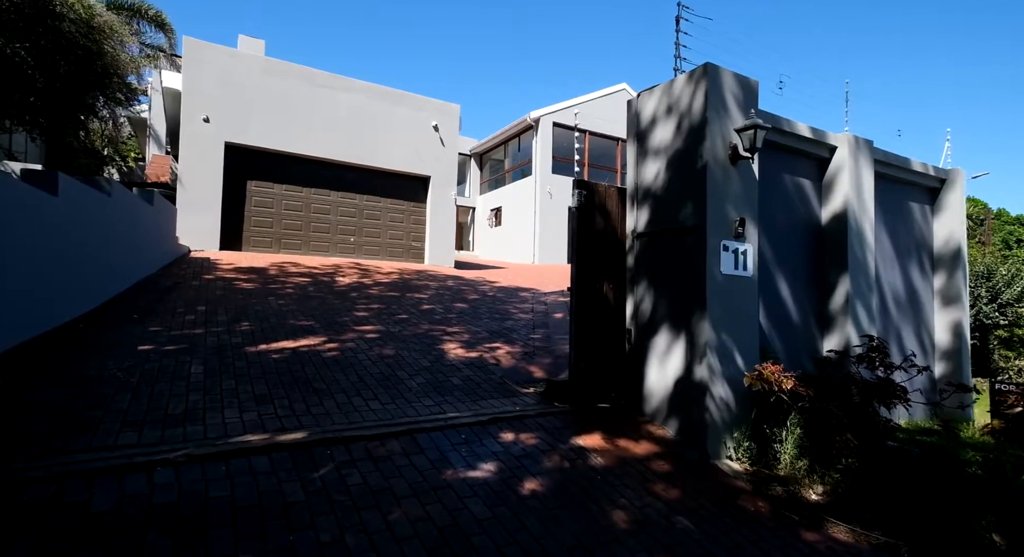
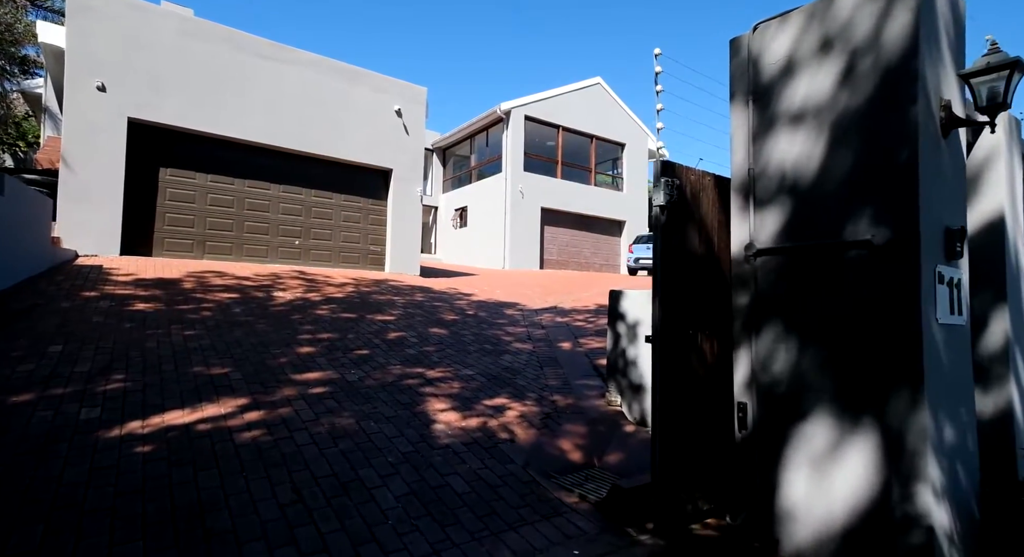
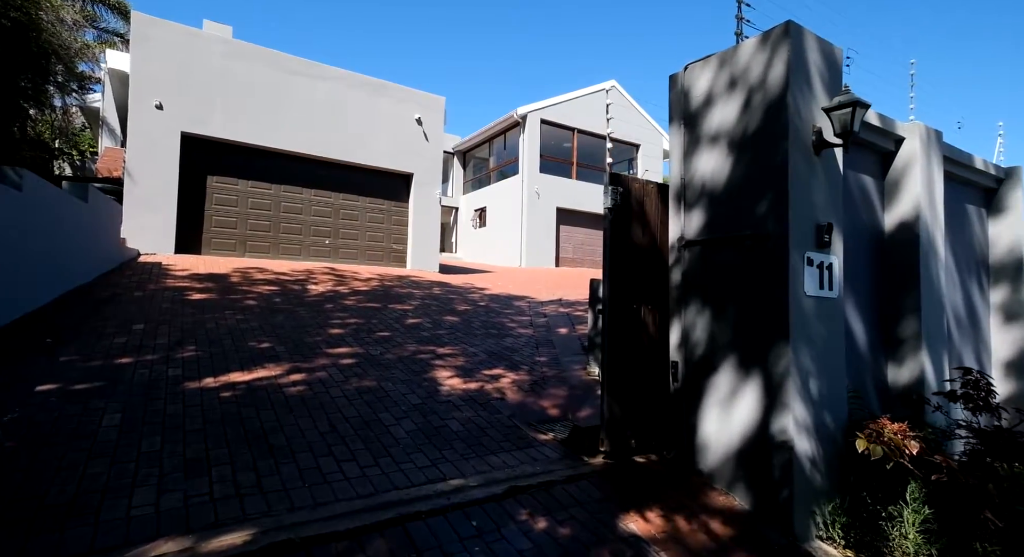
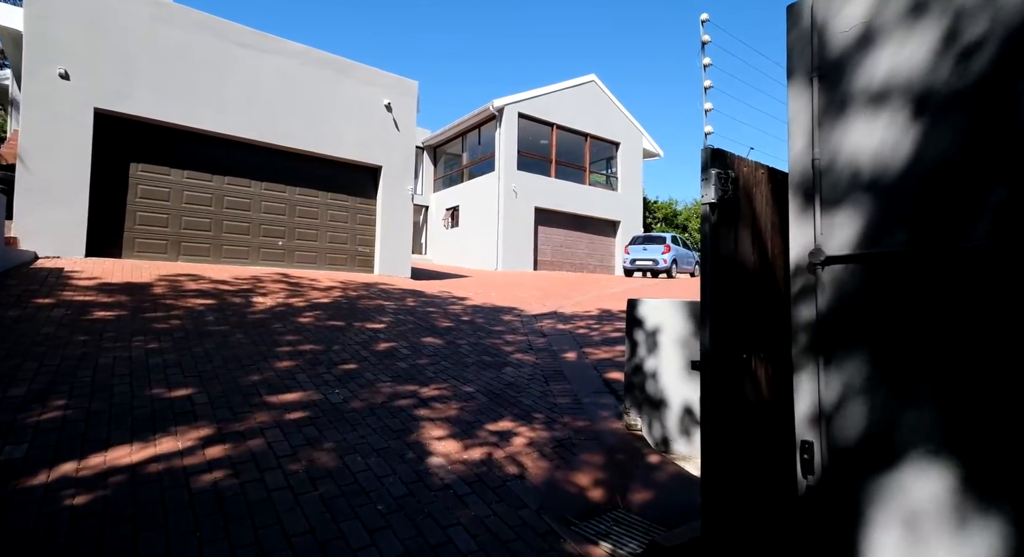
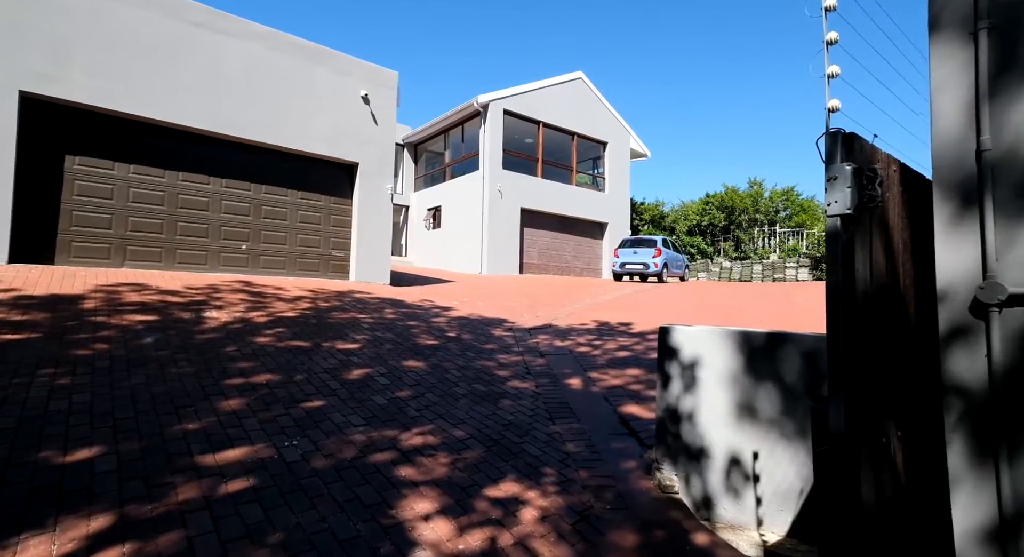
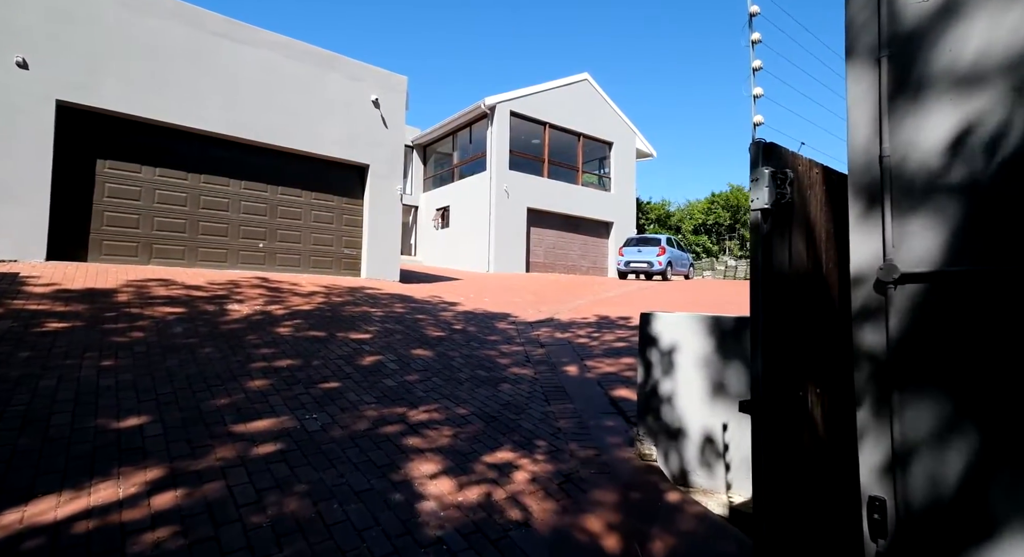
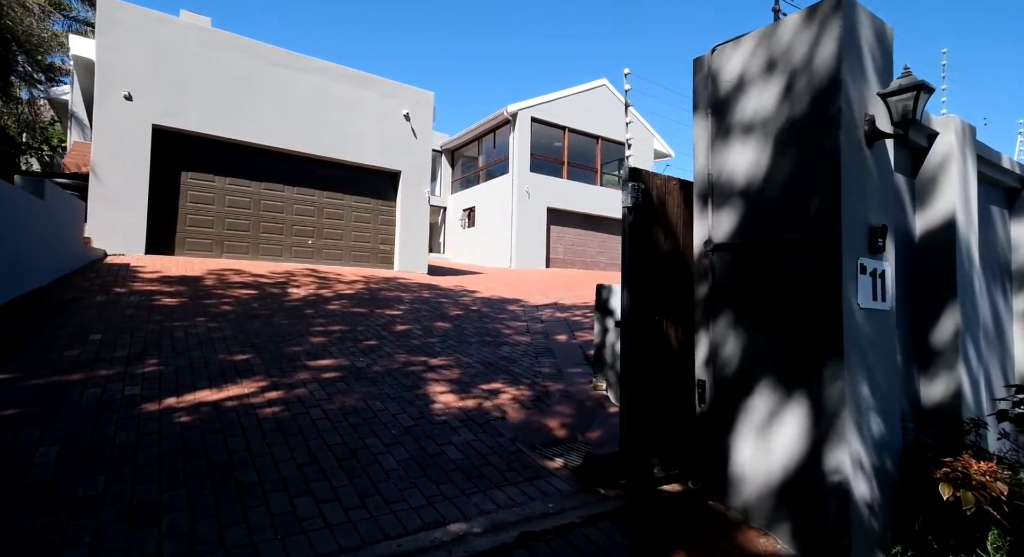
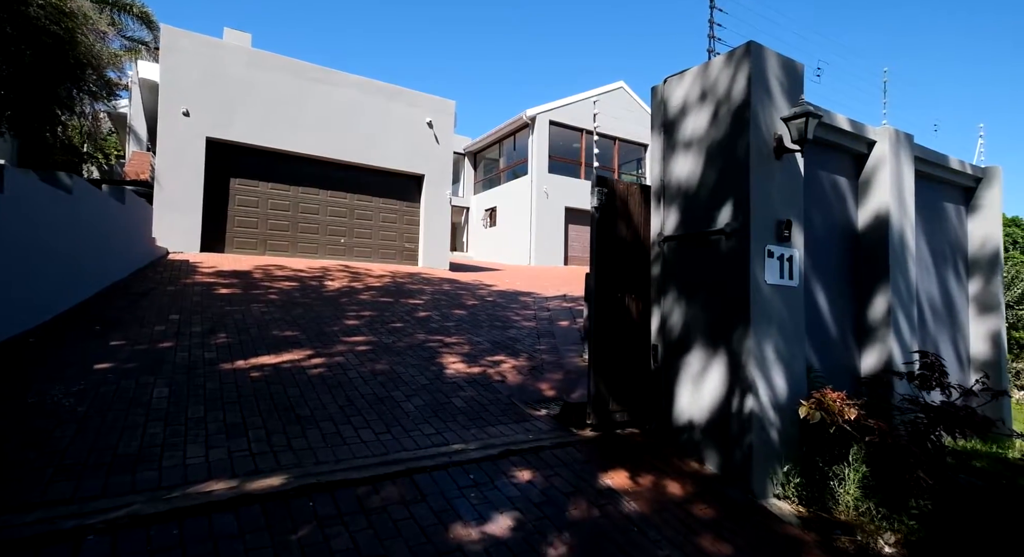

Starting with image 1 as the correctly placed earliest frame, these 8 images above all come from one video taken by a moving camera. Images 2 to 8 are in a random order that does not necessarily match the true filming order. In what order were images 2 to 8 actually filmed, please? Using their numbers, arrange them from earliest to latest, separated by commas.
8, 3, 7, 2, 4, 6, 5
